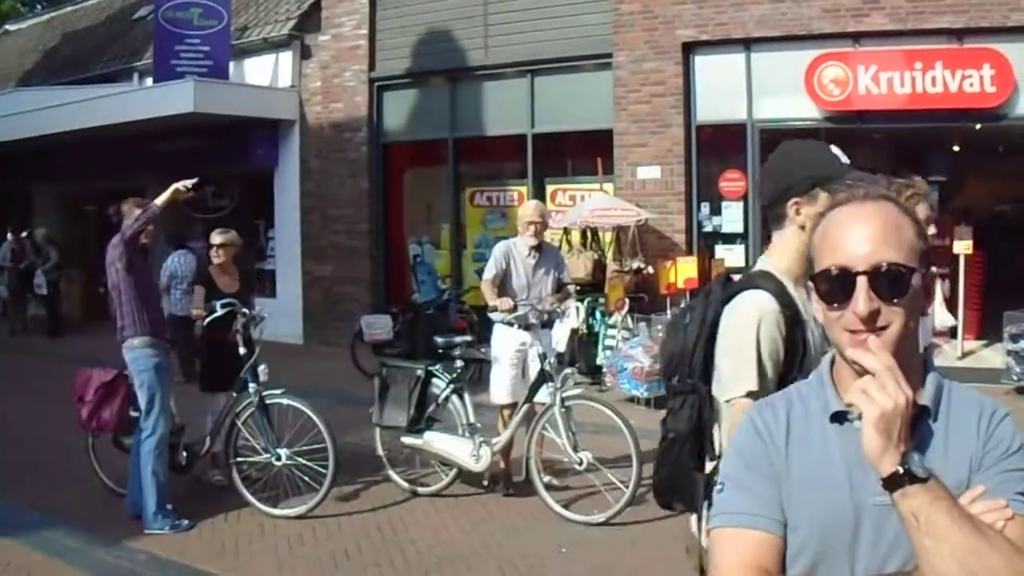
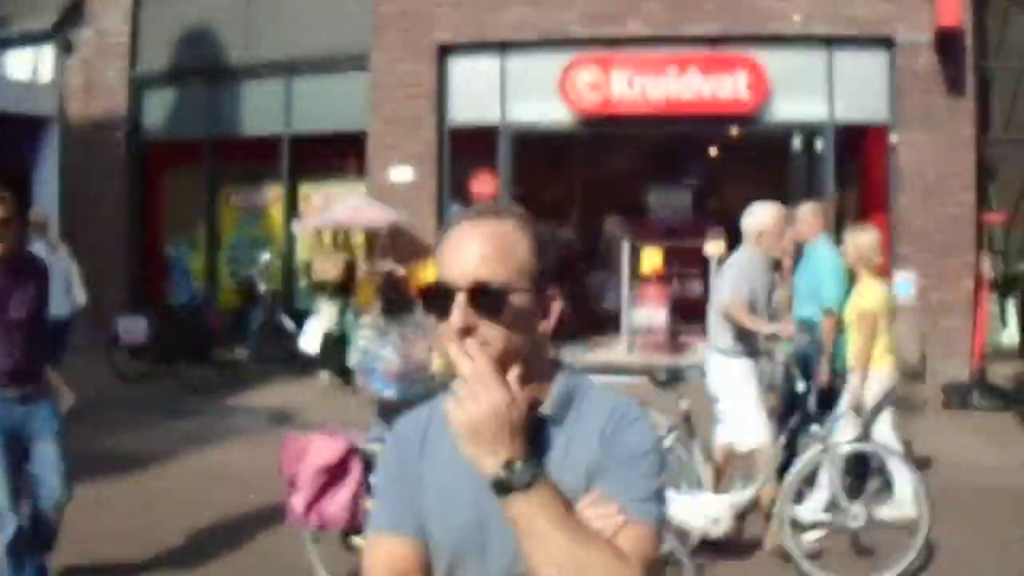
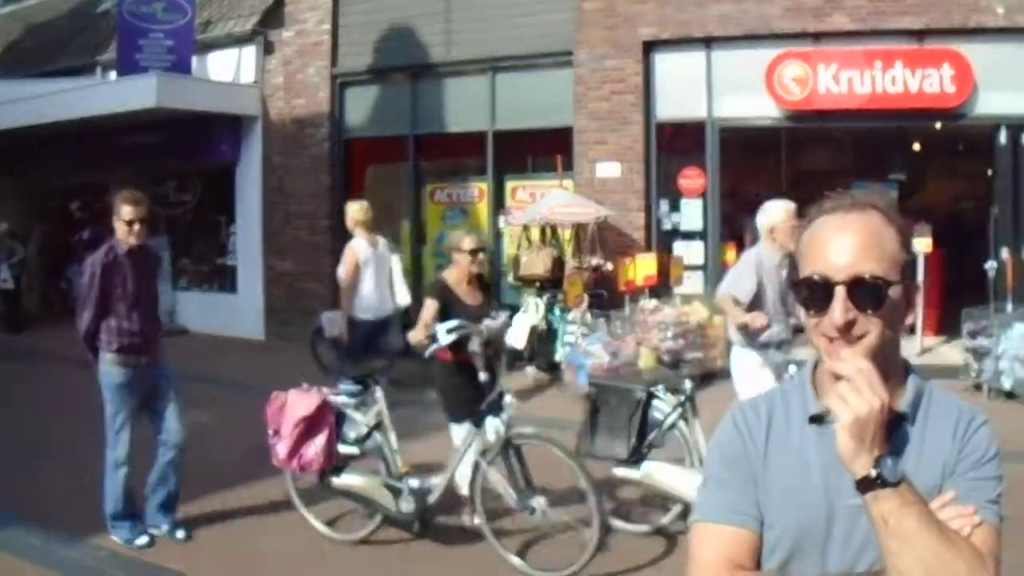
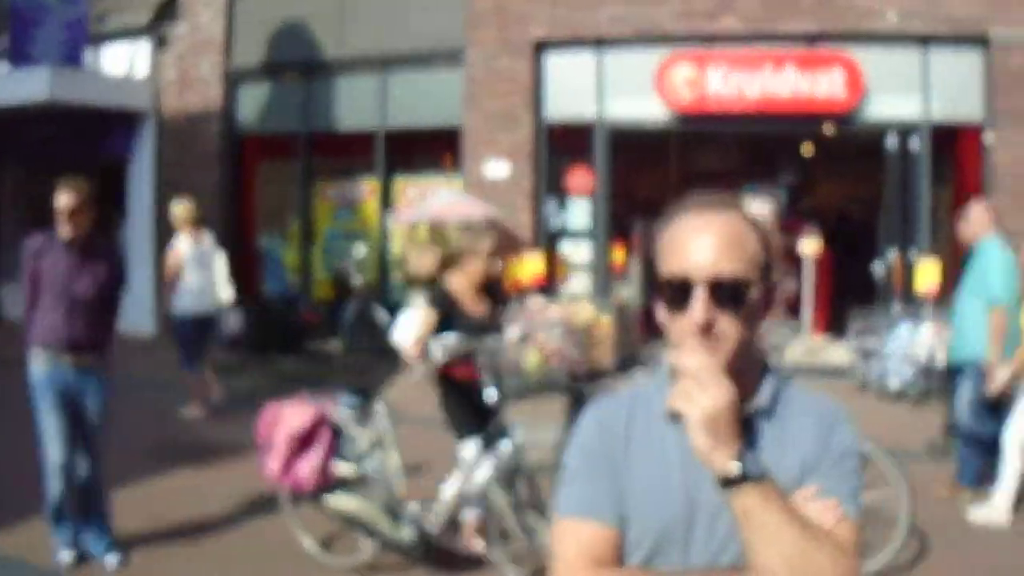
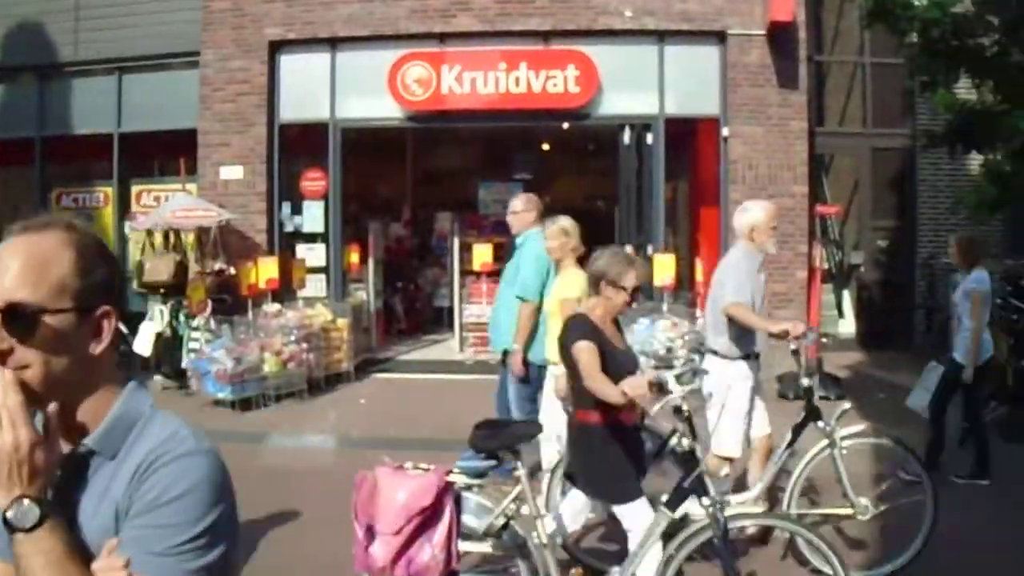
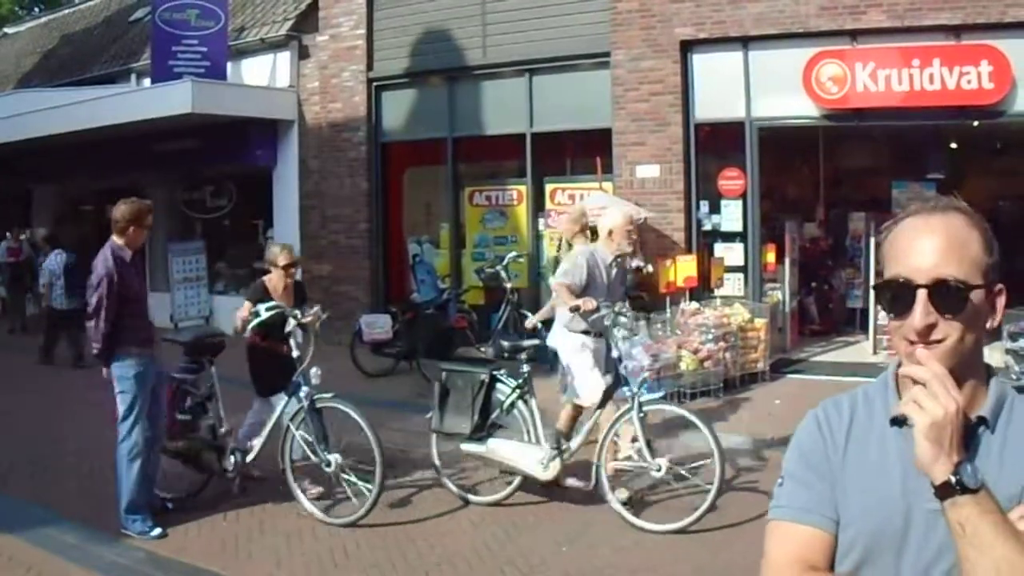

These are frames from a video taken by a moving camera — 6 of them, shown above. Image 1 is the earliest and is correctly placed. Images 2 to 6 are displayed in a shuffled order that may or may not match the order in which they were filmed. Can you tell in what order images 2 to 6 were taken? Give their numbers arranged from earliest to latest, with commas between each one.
6, 3, 4, 2, 5
